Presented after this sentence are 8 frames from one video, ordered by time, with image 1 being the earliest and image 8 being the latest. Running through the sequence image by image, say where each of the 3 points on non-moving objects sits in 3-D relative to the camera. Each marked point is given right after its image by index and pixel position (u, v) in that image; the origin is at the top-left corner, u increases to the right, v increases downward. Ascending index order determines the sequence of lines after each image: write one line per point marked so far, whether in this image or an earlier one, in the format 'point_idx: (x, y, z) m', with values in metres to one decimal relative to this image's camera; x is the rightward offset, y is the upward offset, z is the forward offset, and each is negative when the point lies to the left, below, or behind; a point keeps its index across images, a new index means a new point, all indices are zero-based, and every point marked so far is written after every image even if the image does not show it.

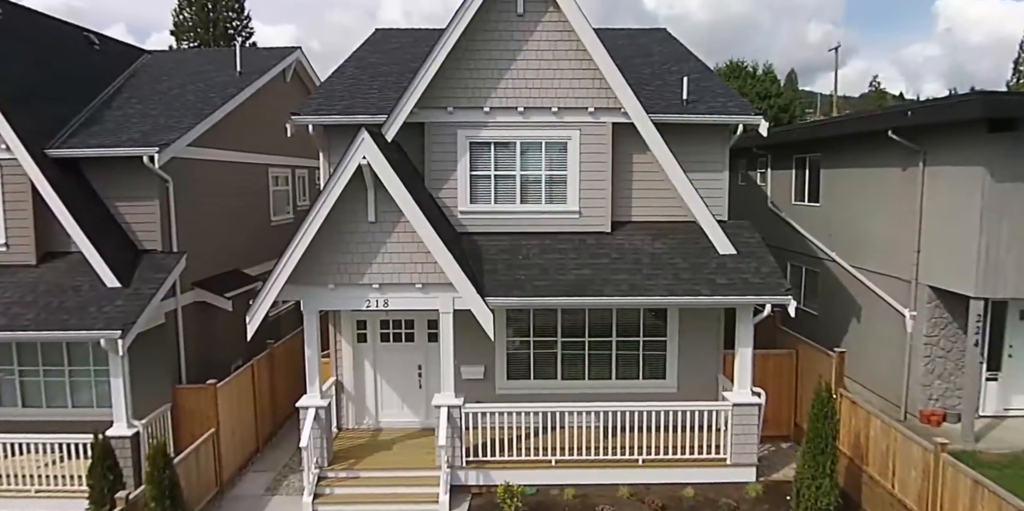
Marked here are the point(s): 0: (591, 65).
0: (+1.4, +3.4, +10.6) m
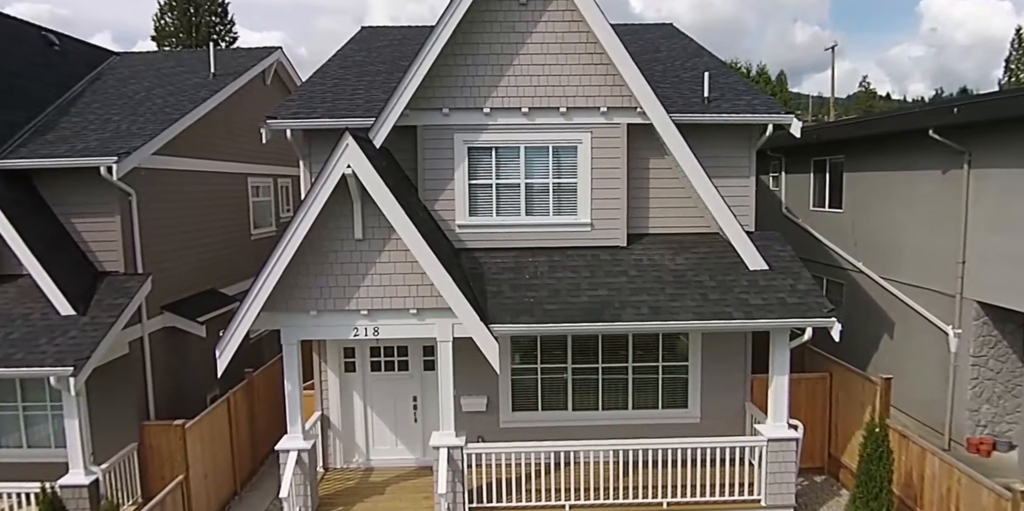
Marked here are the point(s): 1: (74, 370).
0: (+1.4, +3.1, +9.4) m
1: (-6.3, -1.6, +8.6) m
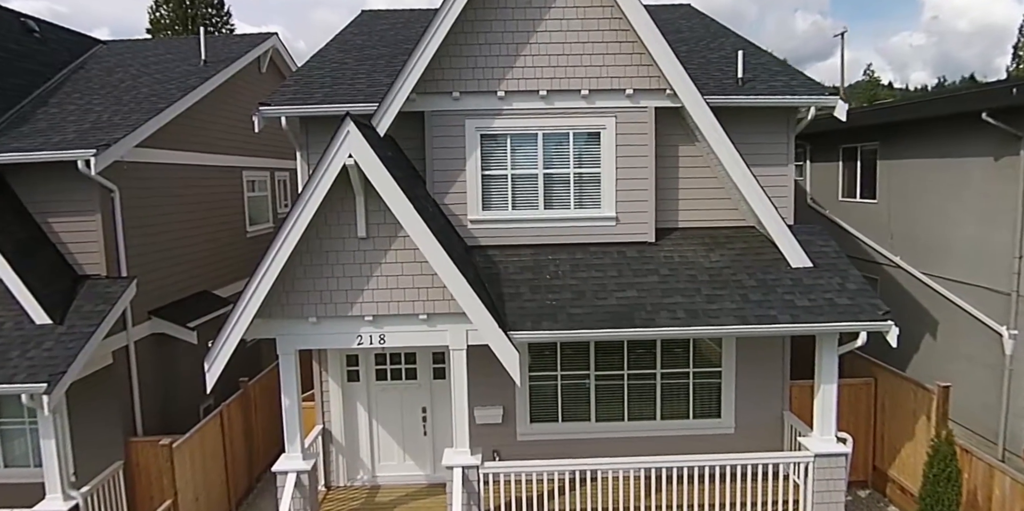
0: (+1.7, +3.1, +8.5) m
1: (-6.0, -1.7, +7.7) m
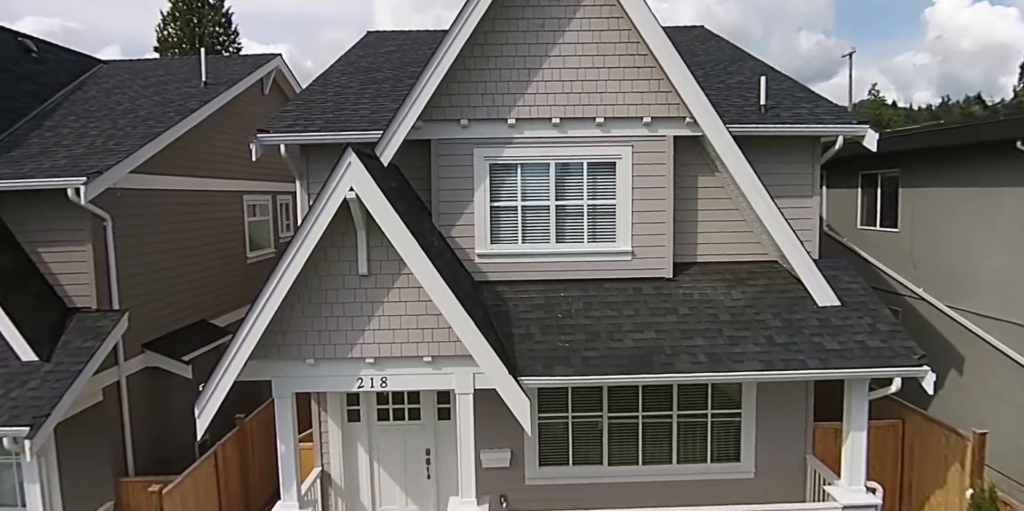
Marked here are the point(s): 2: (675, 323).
0: (+1.8, +2.6, +8.2) m
1: (-5.9, -2.1, +7.3) m
2: (+2.1, -0.9, +7.7) m
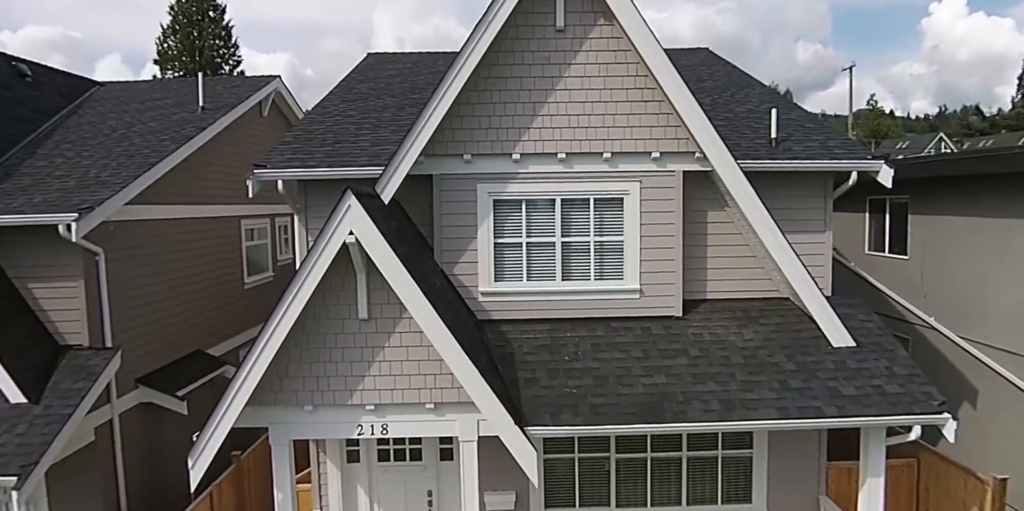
0: (+1.9, +2.1, +7.9) m
1: (-5.8, -2.6, +7.0) m
2: (+2.2, -1.4, +7.5) m
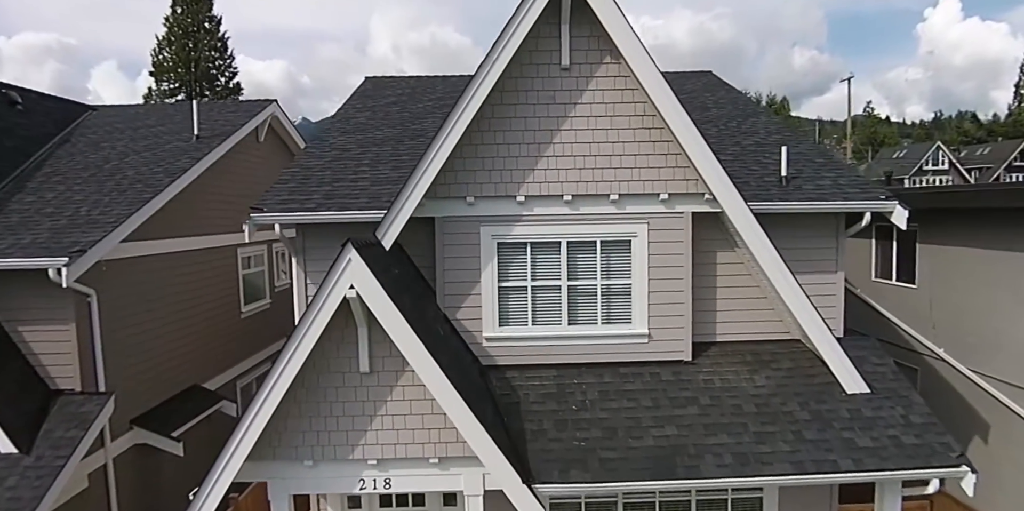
0: (+2.0, +1.5, +7.8) m
1: (-5.7, -3.2, +6.7) m
2: (+2.2, -1.9, +7.3) m
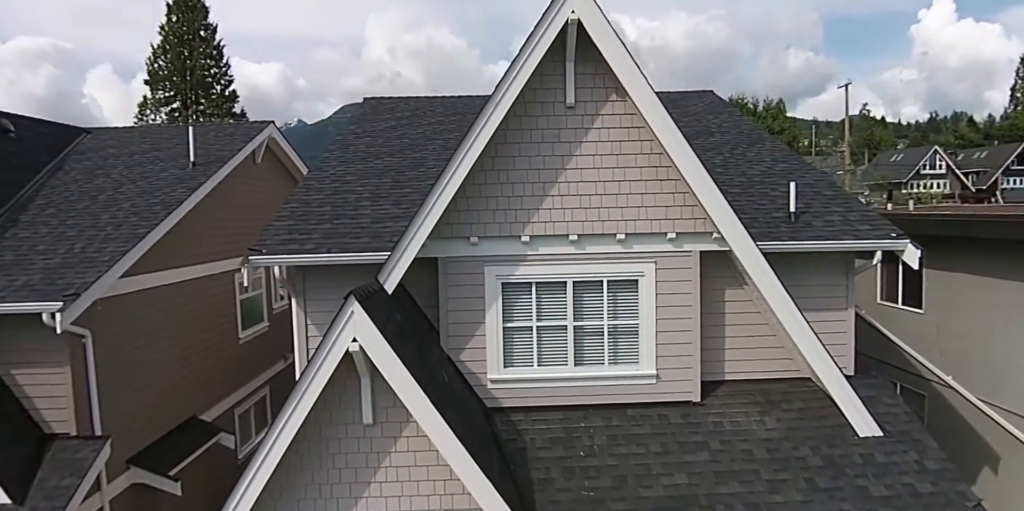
0: (+2.0, +1.0, +7.6) m
1: (-5.6, -3.8, +6.5) m
2: (+2.3, -2.5, +7.1) m
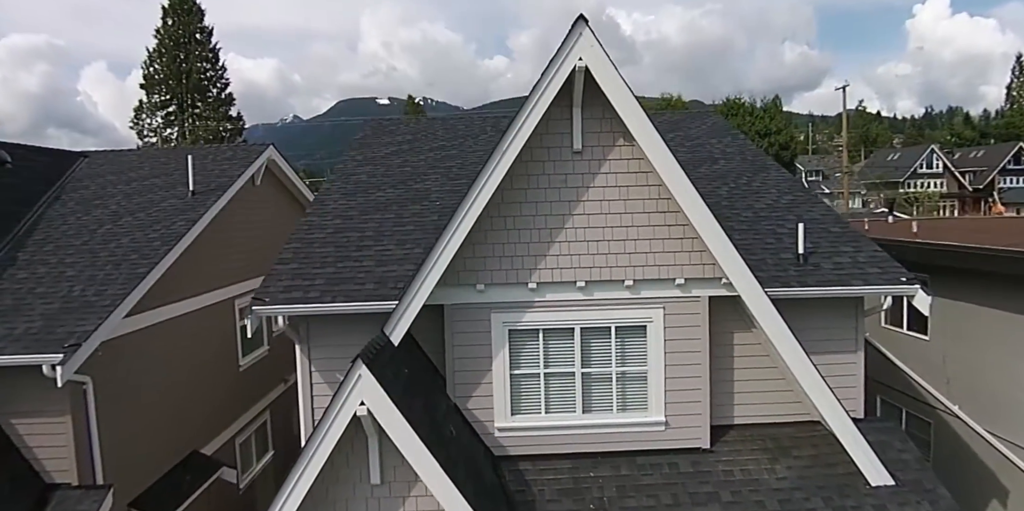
0: (+2.1, +0.4, +7.5) m
1: (-5.5, -4.4, +6.4) m
2: (+2.4, -3.0, +7.0) m
